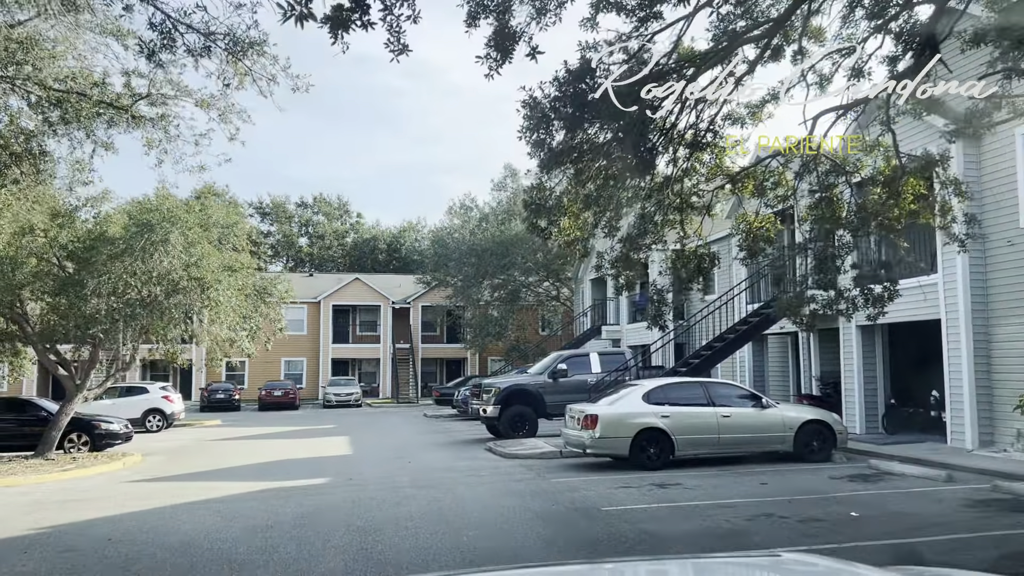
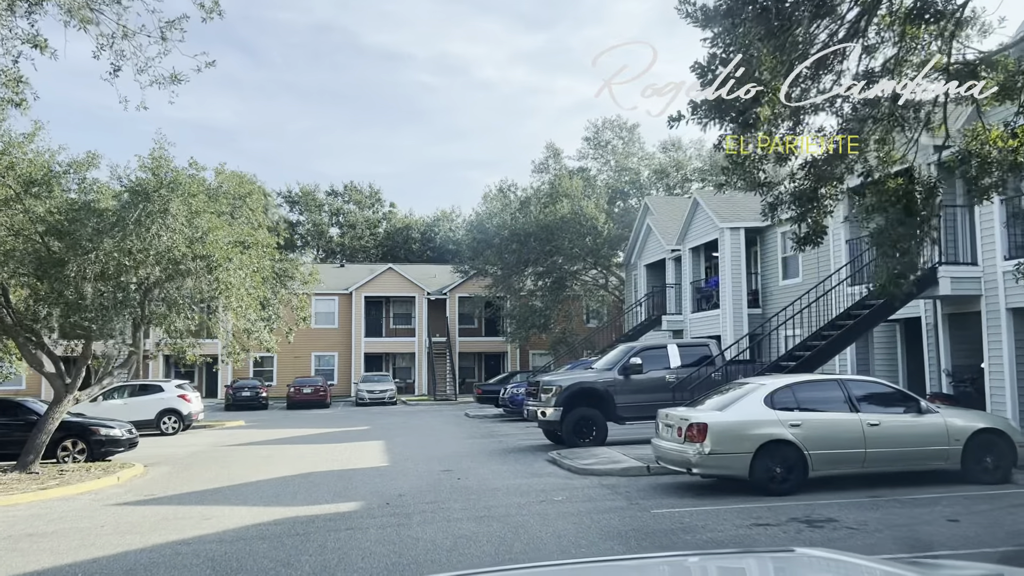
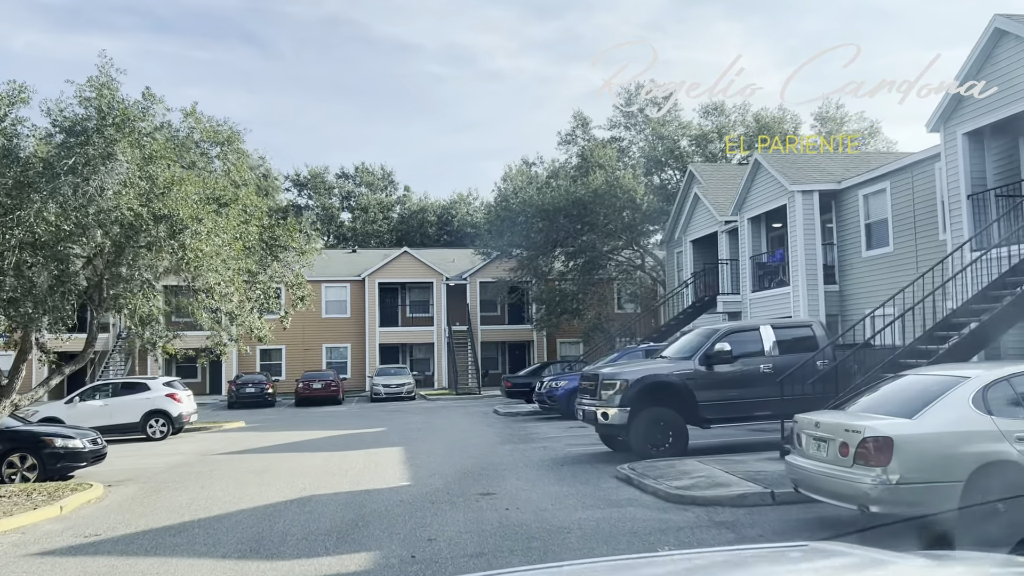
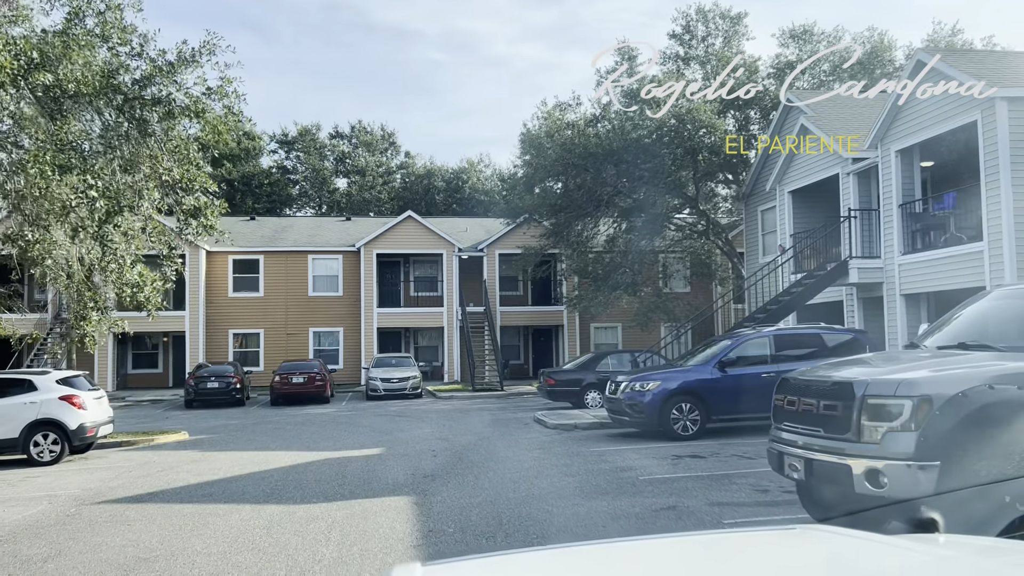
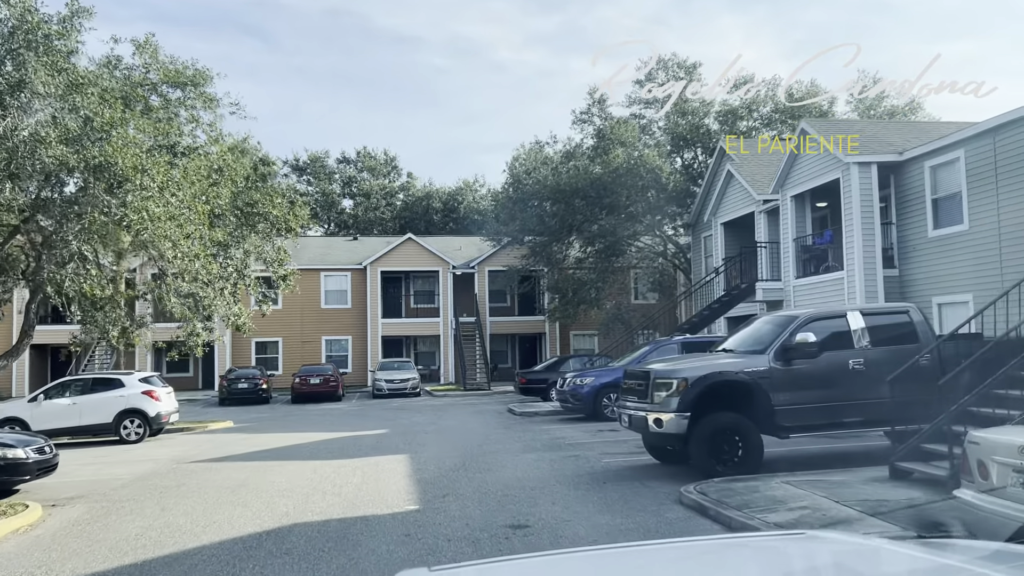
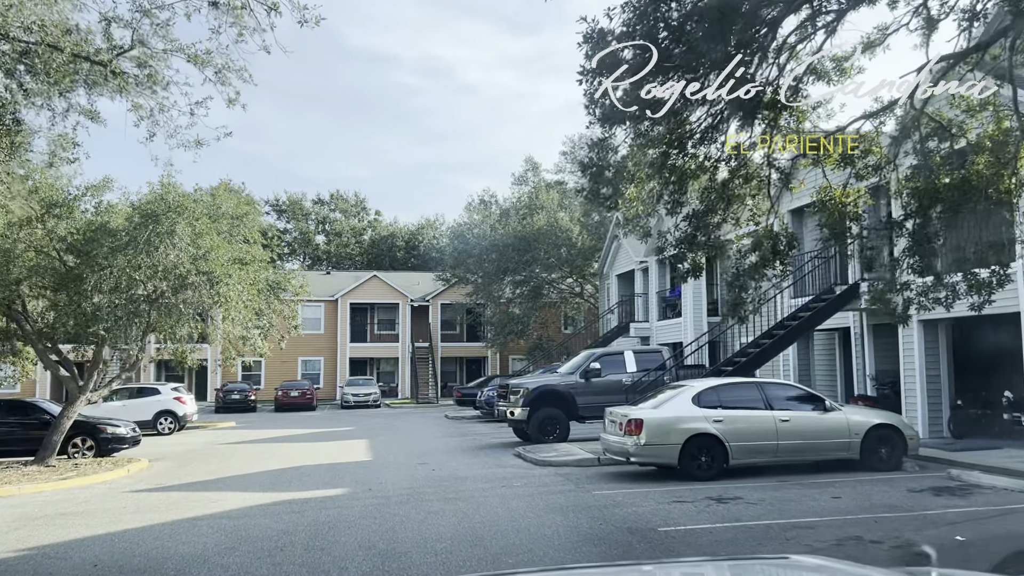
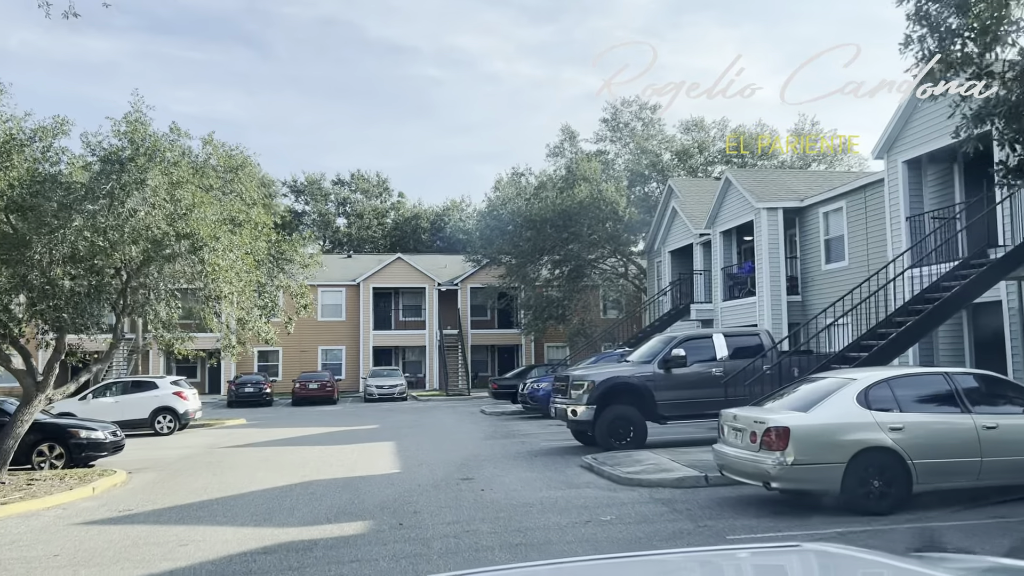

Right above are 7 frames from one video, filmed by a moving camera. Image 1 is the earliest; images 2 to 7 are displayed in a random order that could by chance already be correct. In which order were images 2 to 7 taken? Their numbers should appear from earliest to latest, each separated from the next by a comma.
6, 2, 7, 3, 5, 4
